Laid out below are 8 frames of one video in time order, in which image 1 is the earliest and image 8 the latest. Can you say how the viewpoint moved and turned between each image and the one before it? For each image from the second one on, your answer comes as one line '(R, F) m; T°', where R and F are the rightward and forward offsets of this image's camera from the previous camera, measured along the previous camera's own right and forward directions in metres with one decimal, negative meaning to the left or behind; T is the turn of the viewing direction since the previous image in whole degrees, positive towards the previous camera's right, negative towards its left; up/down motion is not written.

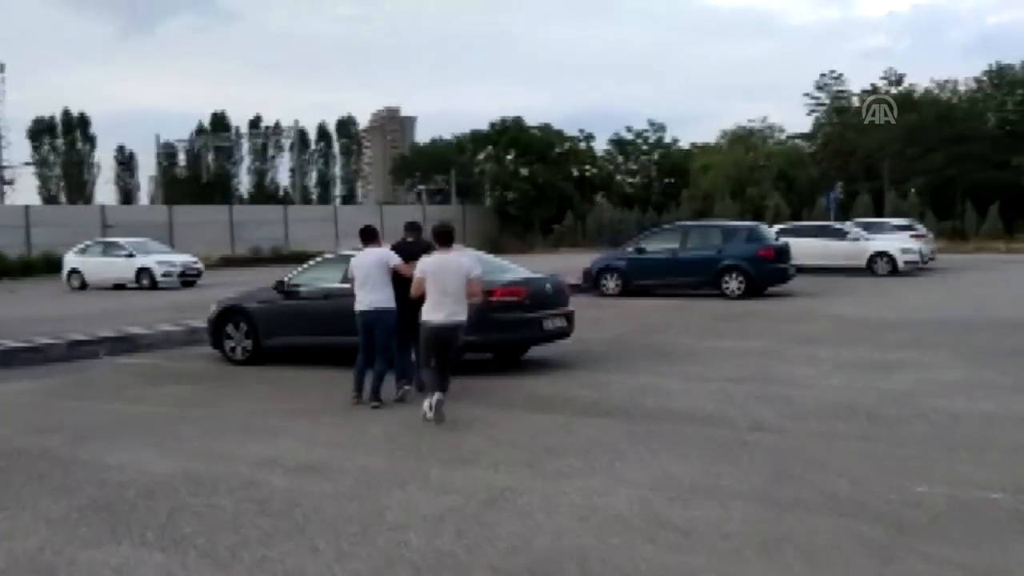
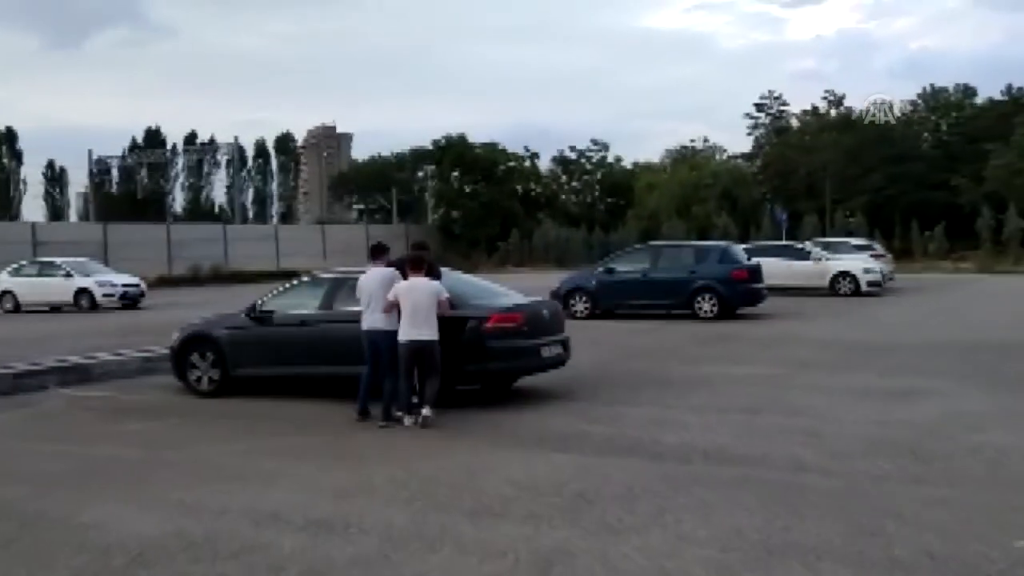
(-0.8, +0.9) m; +4°
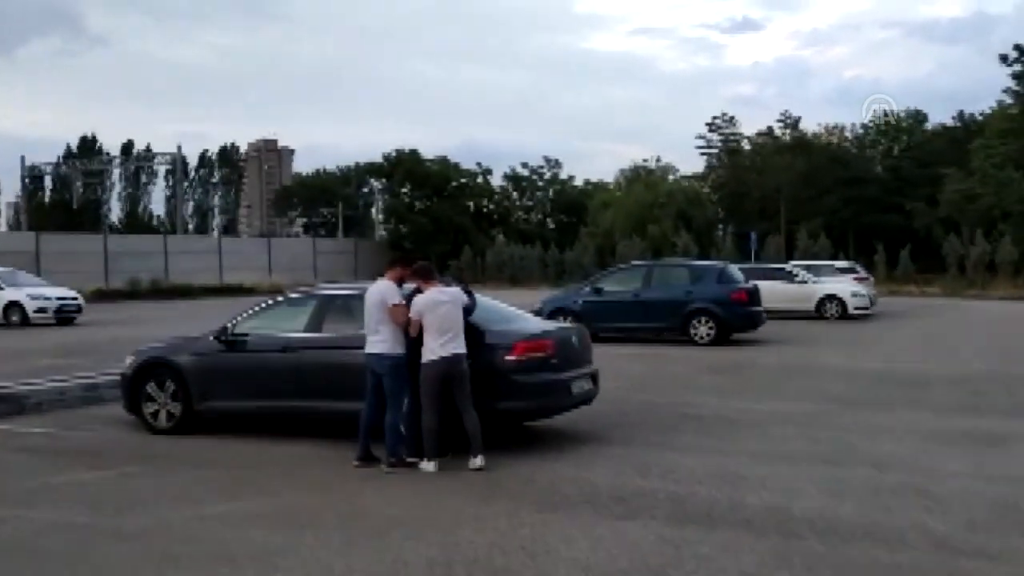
(-0.9, +2.1) m; +3°
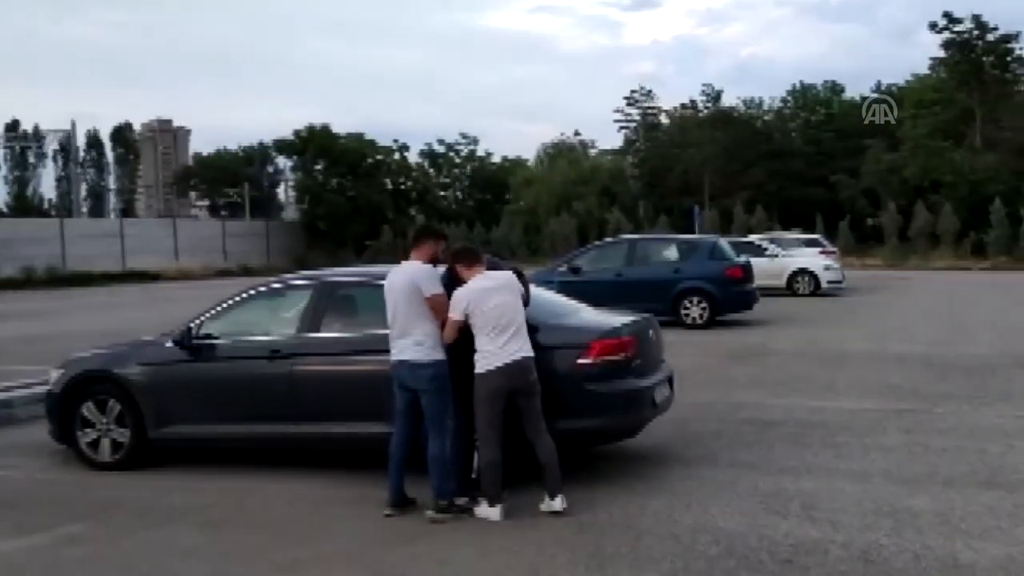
(-1.3, +2.7) m; +5°
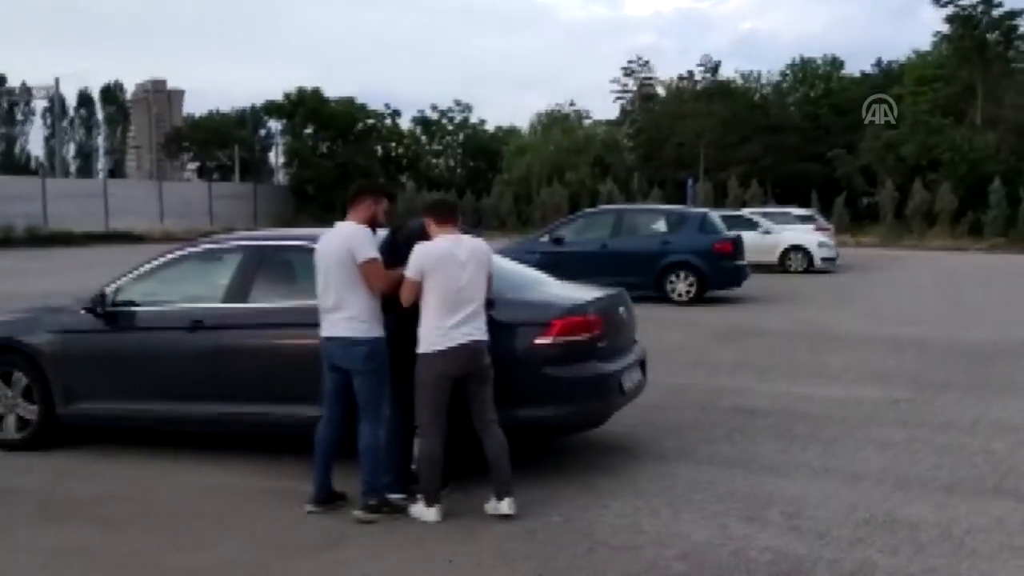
(+0.3, +1.0) m; 0°
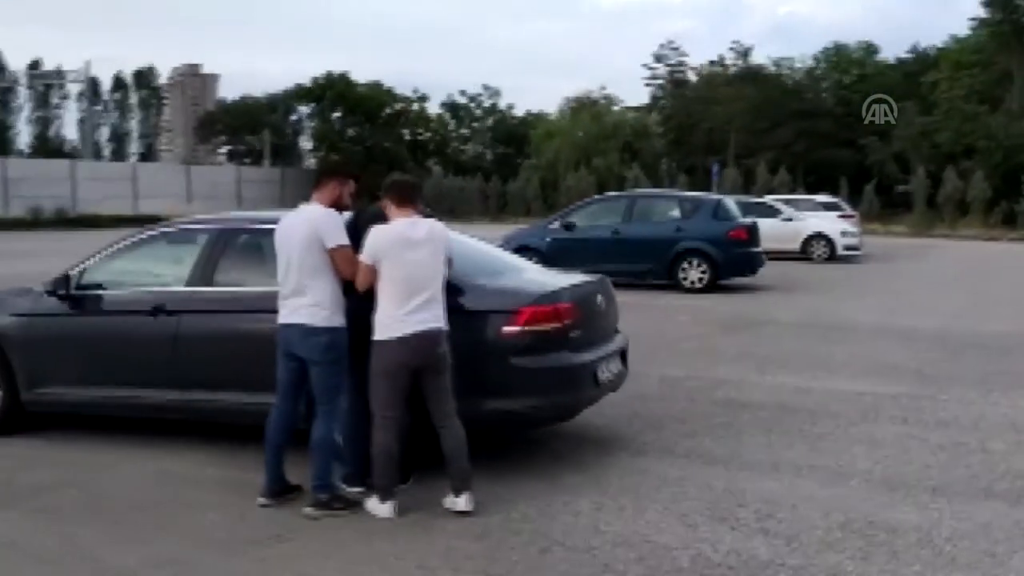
(+0.4, +0.3) m; -2°
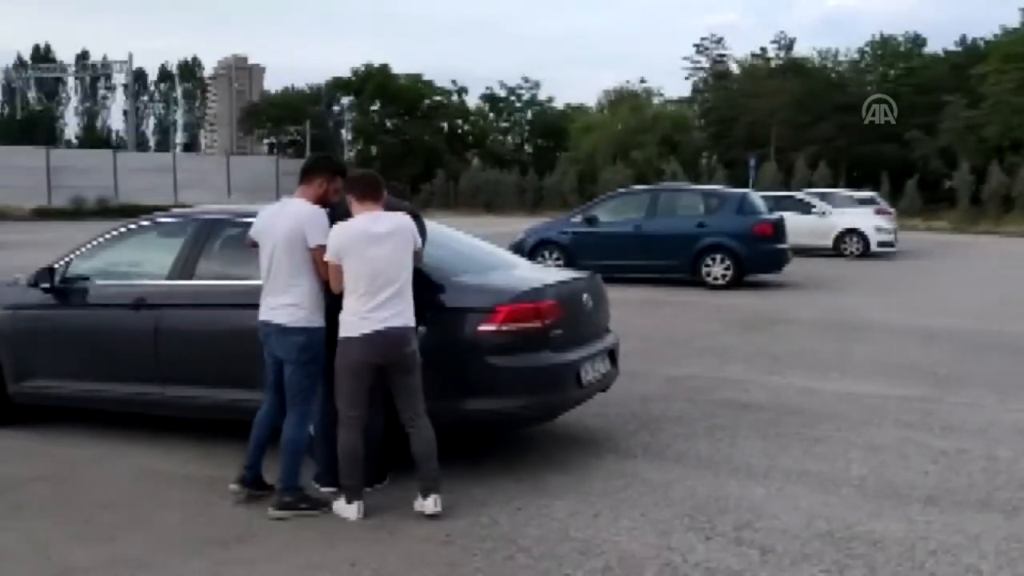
(+0.4, +0.2) m; -2°
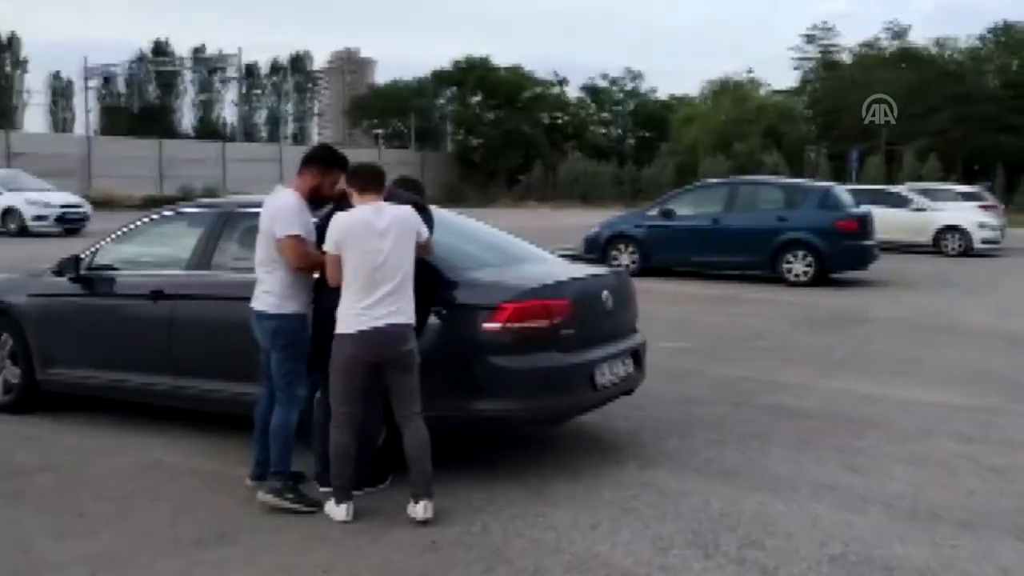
(+0.6, +0.3) m; -6°
